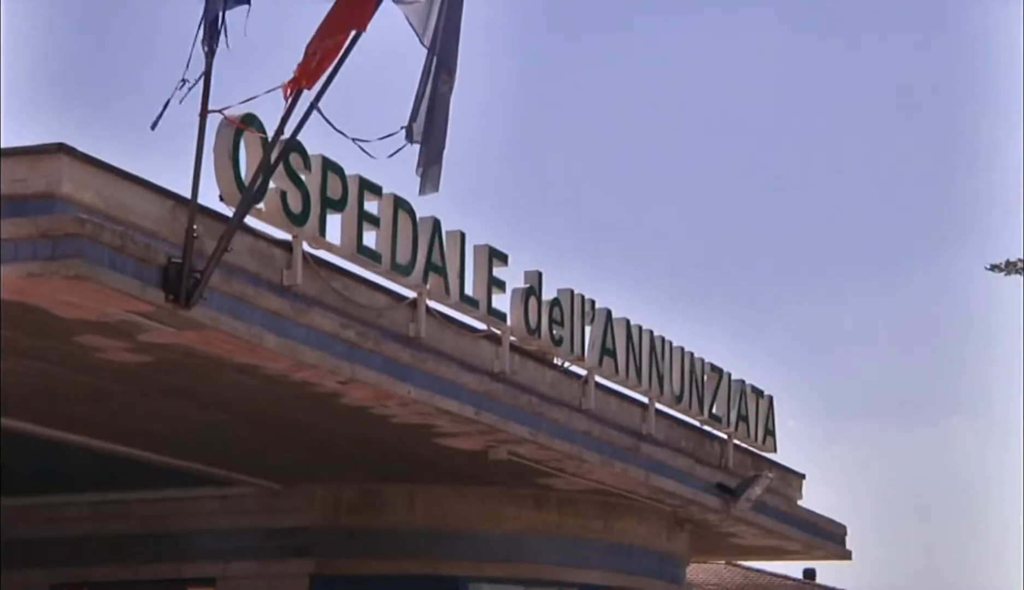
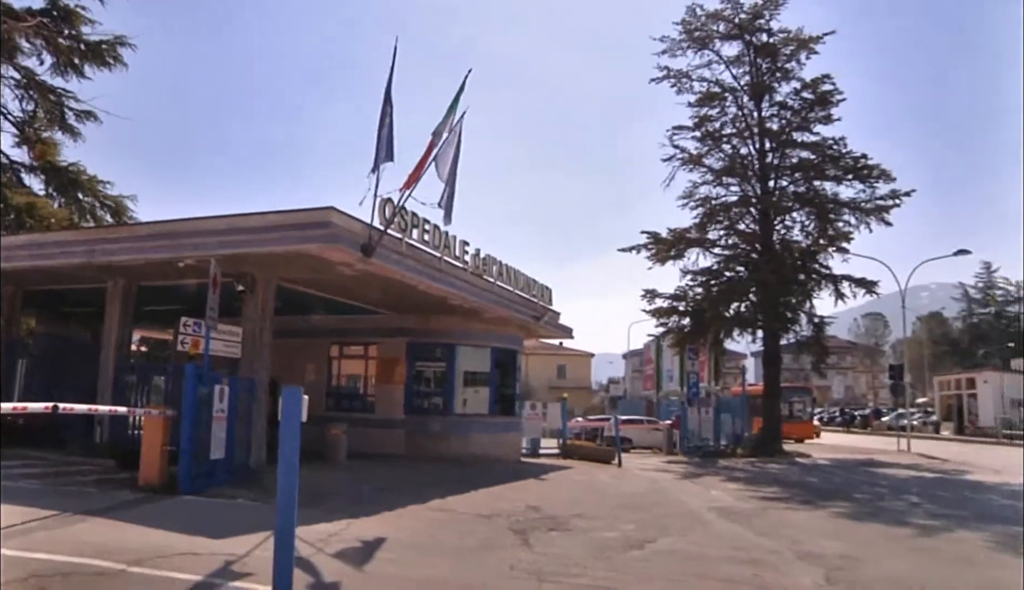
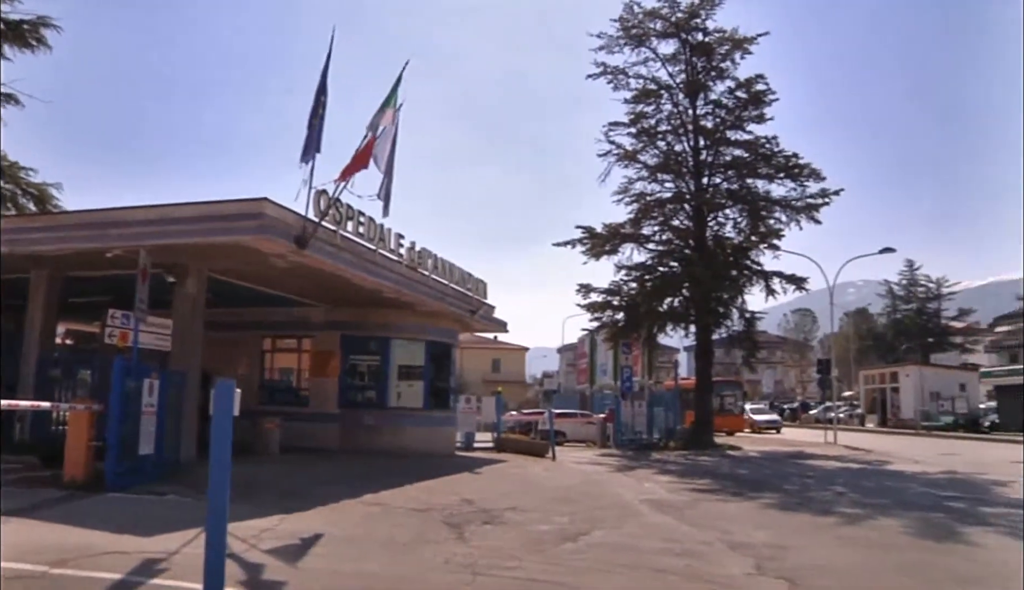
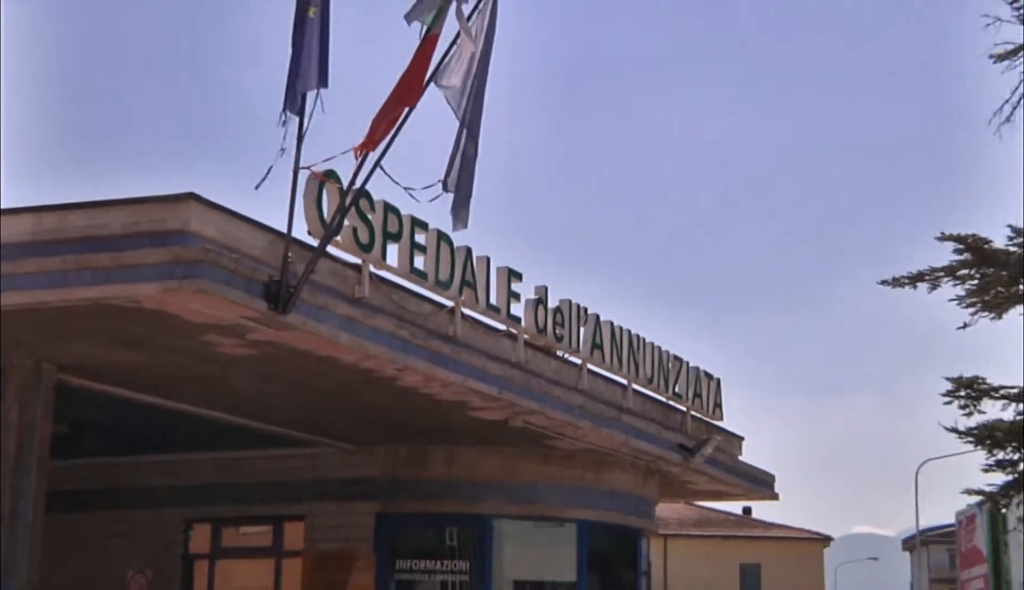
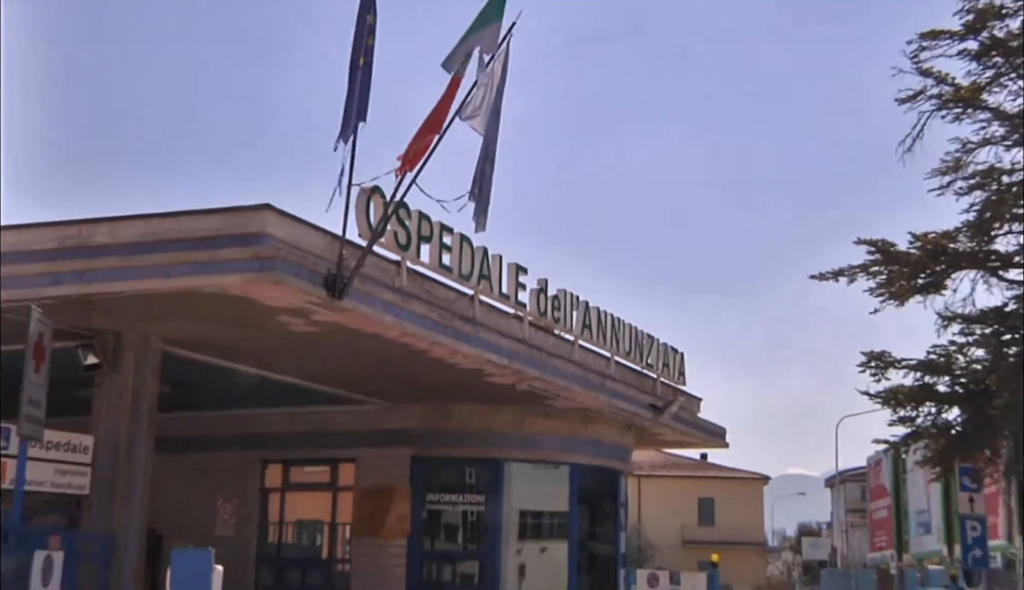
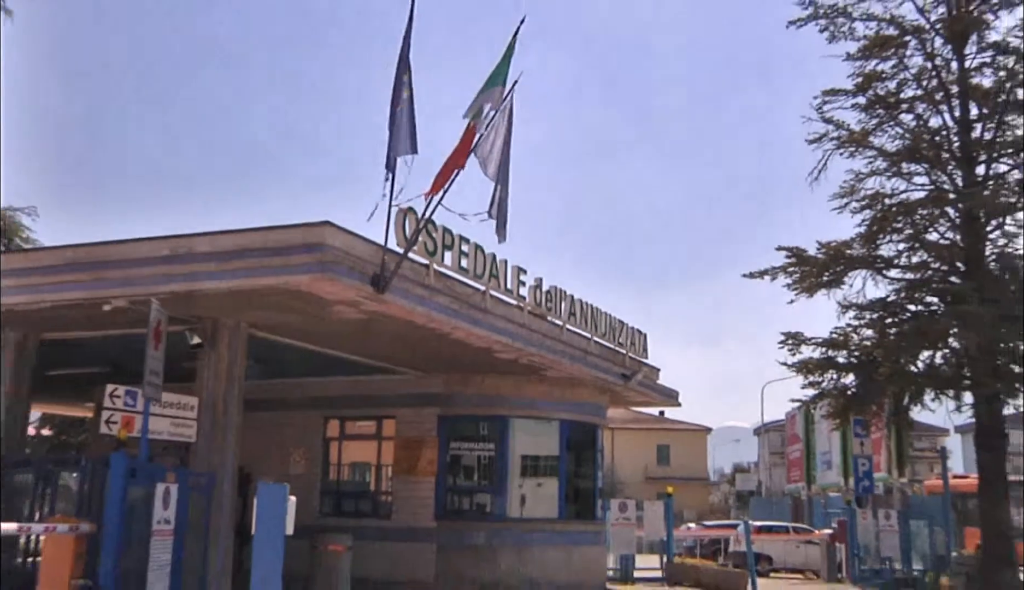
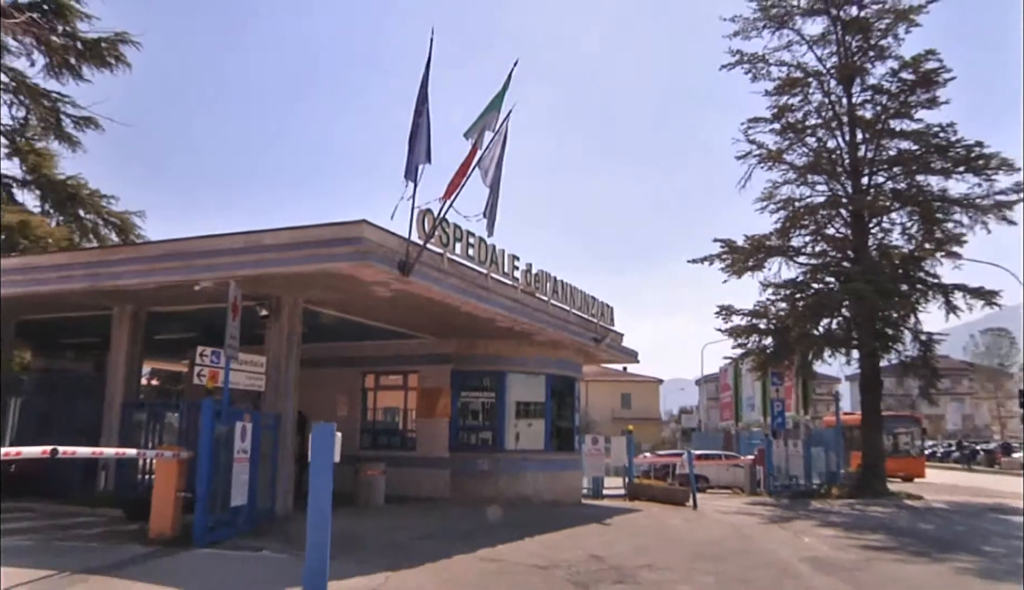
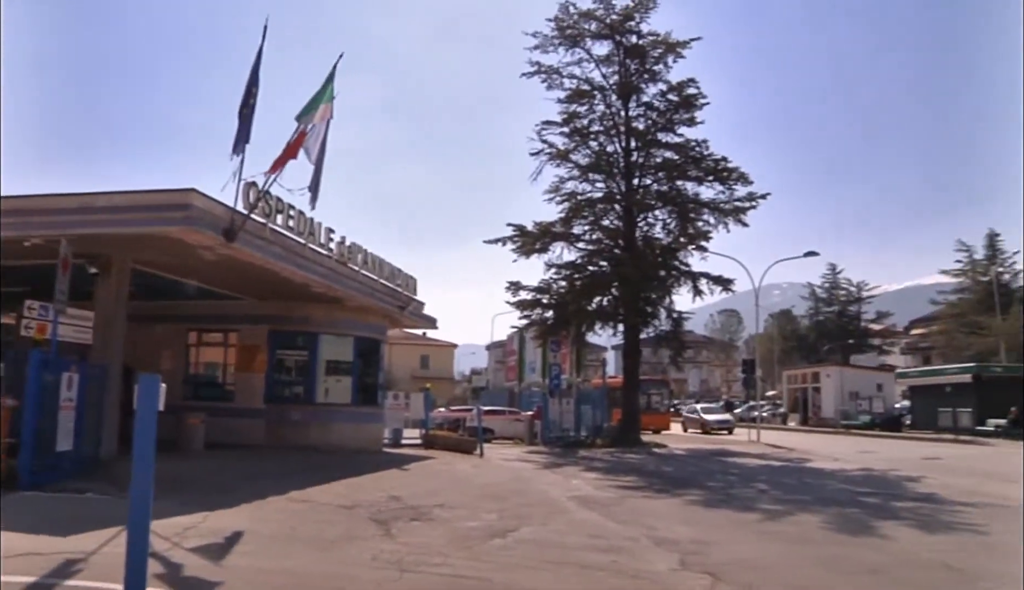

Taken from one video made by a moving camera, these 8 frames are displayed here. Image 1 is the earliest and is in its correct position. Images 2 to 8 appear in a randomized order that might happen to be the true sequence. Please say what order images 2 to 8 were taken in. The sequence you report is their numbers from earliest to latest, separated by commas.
4, 5, 6, 7, 2, 3, 8
